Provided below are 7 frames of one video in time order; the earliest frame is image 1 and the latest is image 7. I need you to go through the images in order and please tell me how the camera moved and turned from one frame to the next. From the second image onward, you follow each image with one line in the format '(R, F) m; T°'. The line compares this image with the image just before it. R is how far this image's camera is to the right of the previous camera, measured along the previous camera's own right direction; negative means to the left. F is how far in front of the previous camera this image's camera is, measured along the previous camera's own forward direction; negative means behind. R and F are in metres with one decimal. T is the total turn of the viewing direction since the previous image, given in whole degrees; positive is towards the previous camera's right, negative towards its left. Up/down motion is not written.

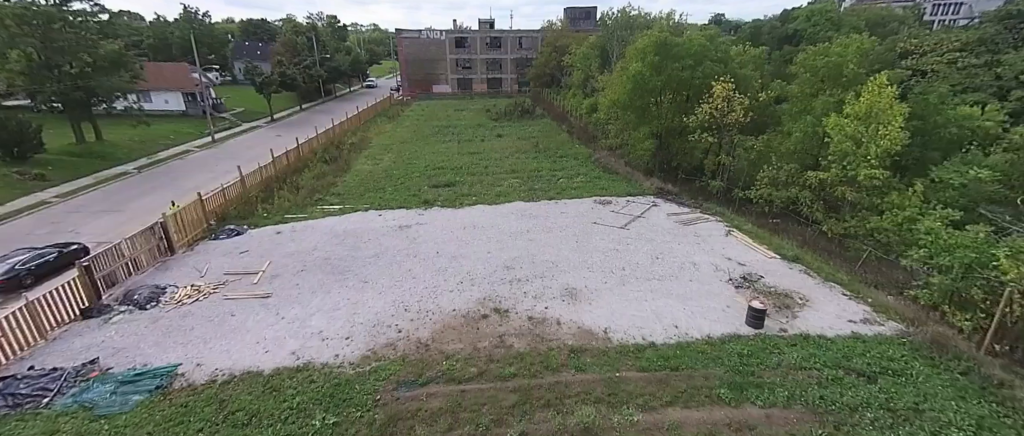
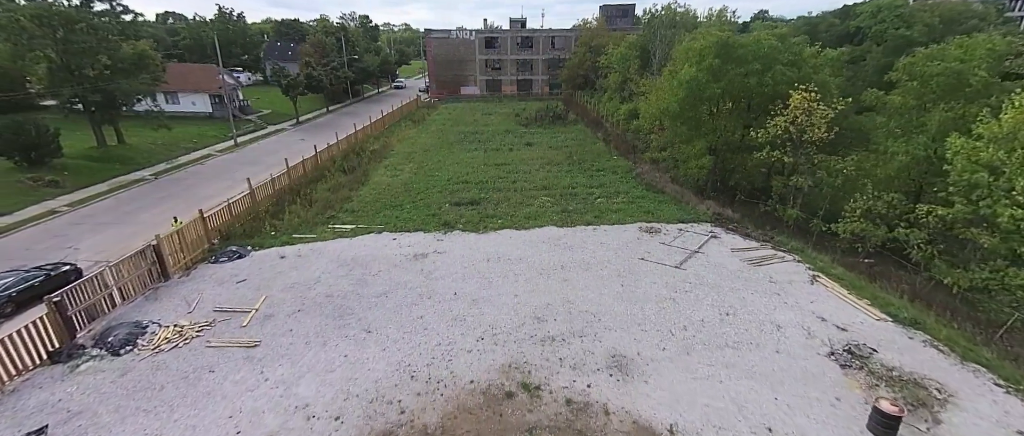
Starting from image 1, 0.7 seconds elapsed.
(-0.2, +2.2) m; -3°
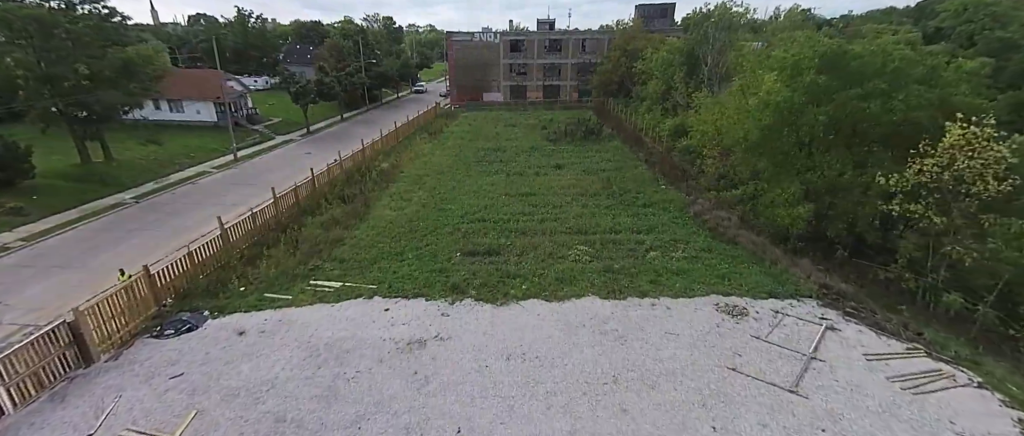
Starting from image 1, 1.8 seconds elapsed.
(-0.2, +3.7) m; -3°
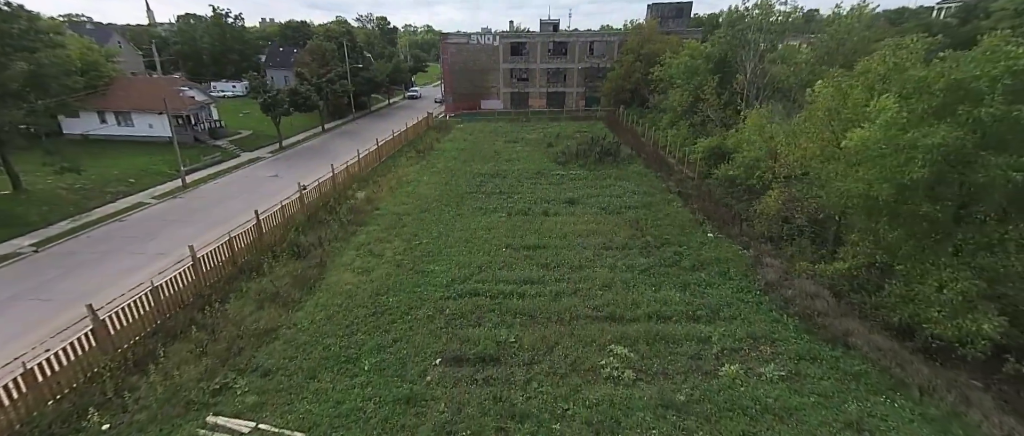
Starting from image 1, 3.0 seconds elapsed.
(-0.1, +4.6) m; 0°
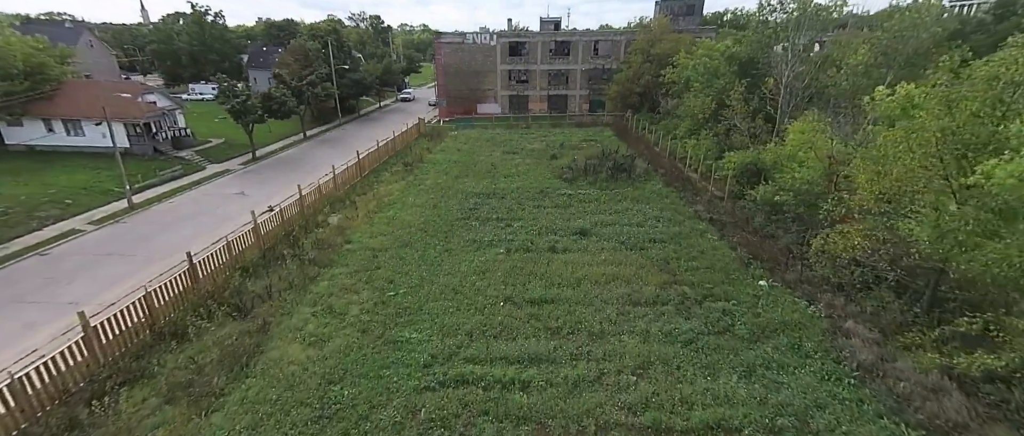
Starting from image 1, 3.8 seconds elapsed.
(-0.1, +3.3) m; 0°
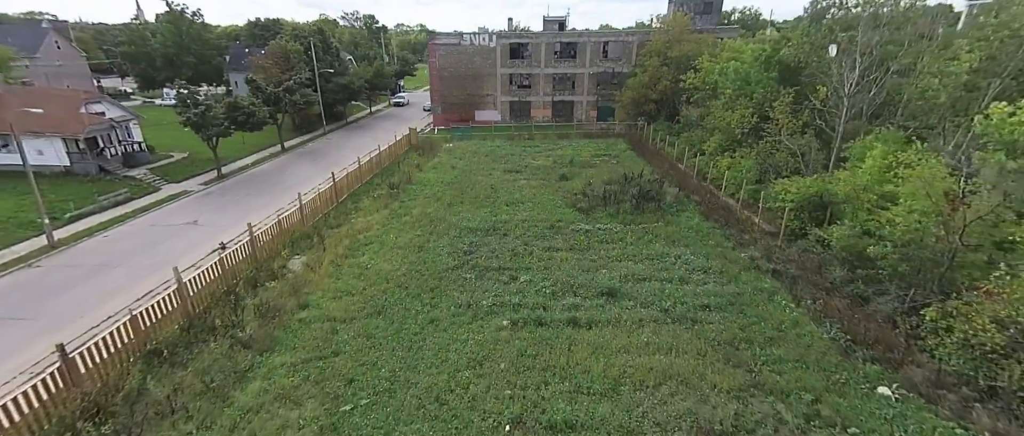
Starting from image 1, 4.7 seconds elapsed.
(-0.2, +3.7) m; 0°
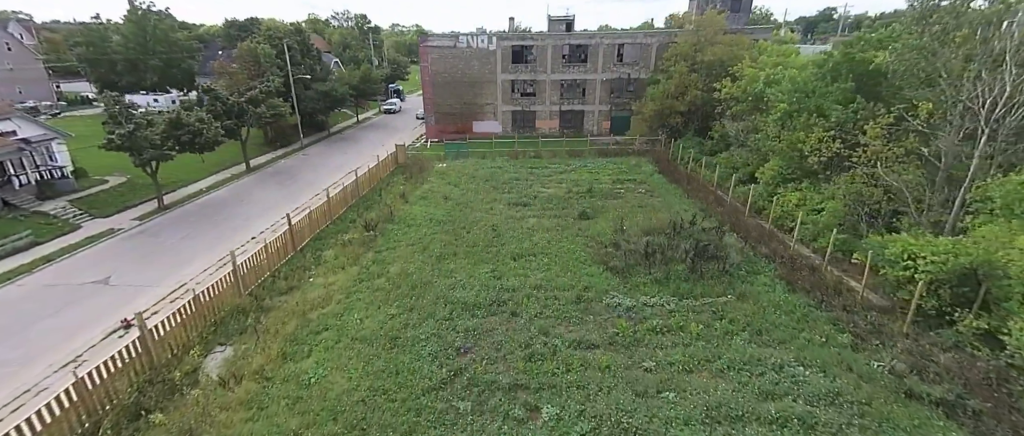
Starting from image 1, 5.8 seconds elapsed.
(-0.4, +4.7) m; 0°
